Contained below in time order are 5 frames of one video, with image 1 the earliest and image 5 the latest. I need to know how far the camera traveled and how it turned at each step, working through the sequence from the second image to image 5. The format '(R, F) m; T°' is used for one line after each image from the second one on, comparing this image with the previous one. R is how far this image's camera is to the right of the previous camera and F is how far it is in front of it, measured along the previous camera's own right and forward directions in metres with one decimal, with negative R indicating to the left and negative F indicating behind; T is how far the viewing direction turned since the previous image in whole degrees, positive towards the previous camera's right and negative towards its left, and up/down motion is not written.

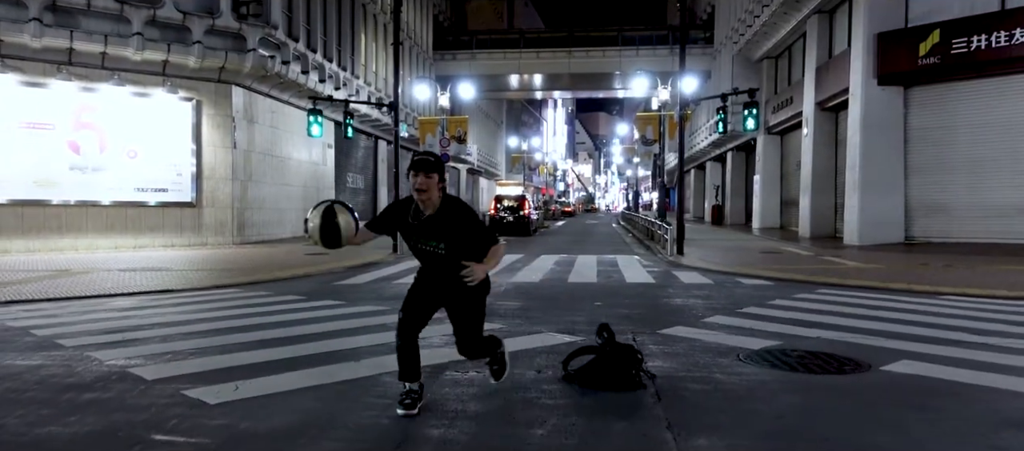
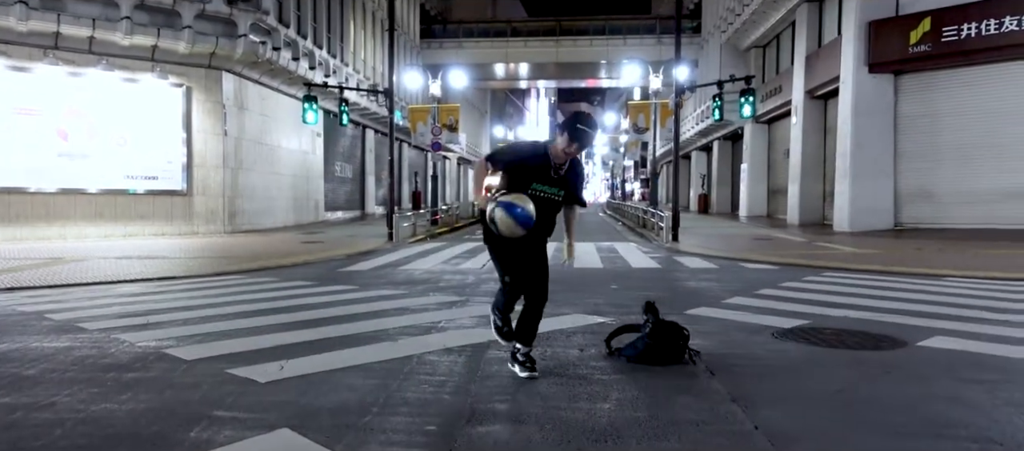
(-0.5, +0.1) m; +2°
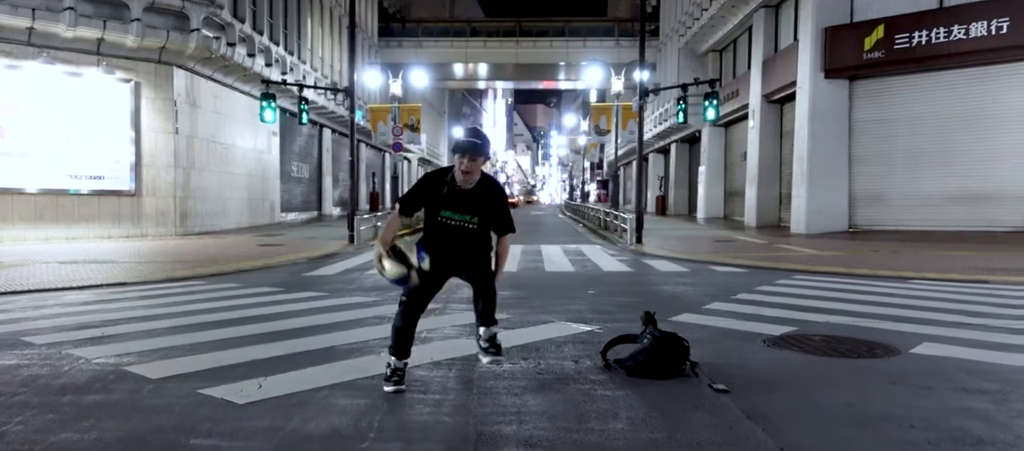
(-0.3, +0.3) m; +4°
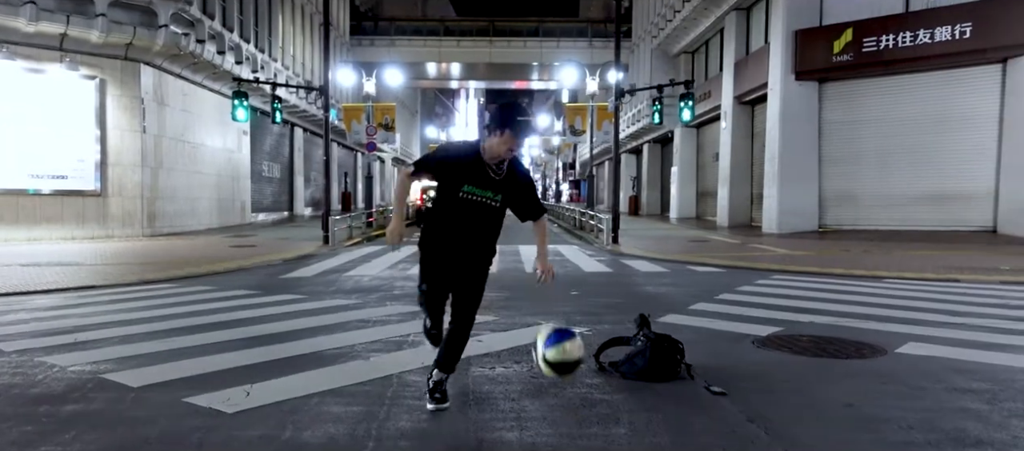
(-0.2, +0.1) m; +2°
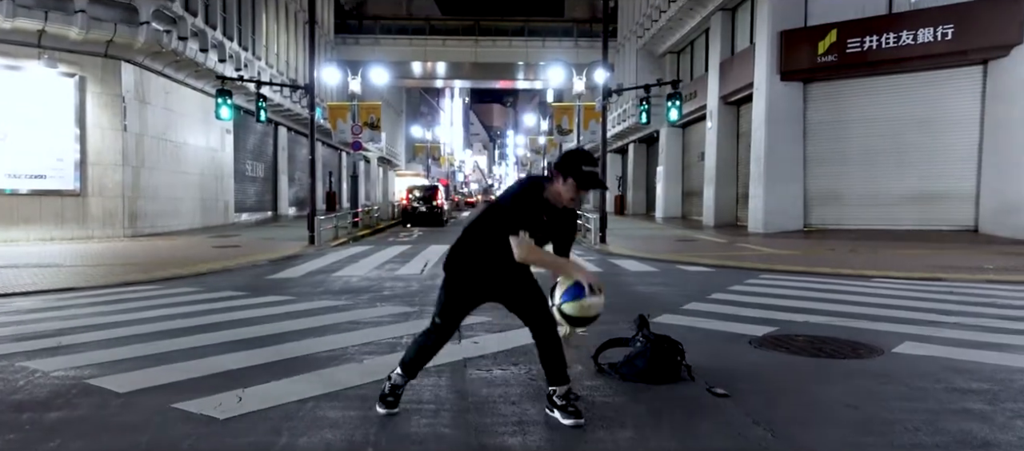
(-0.1, +0.1) m; +1°
